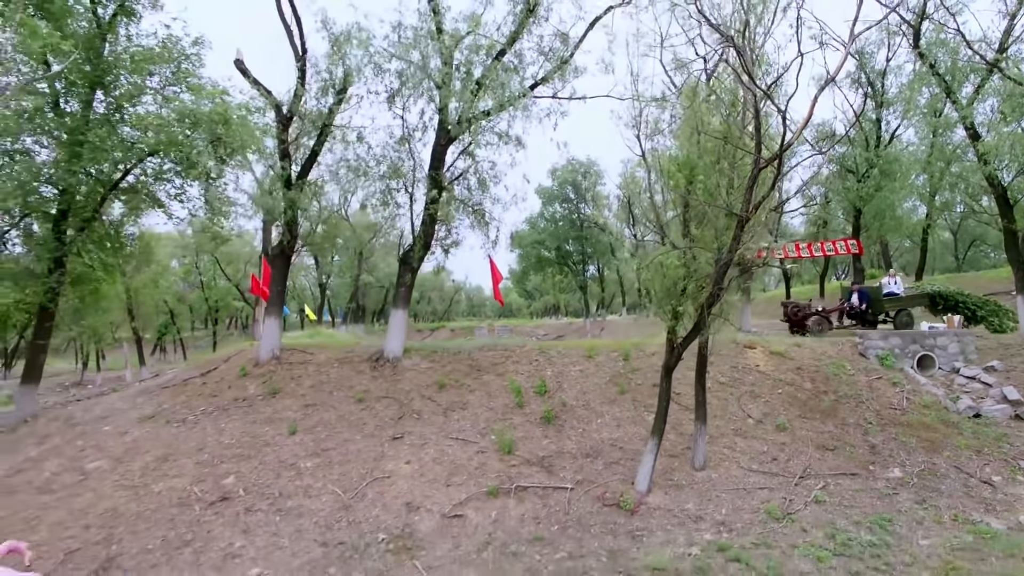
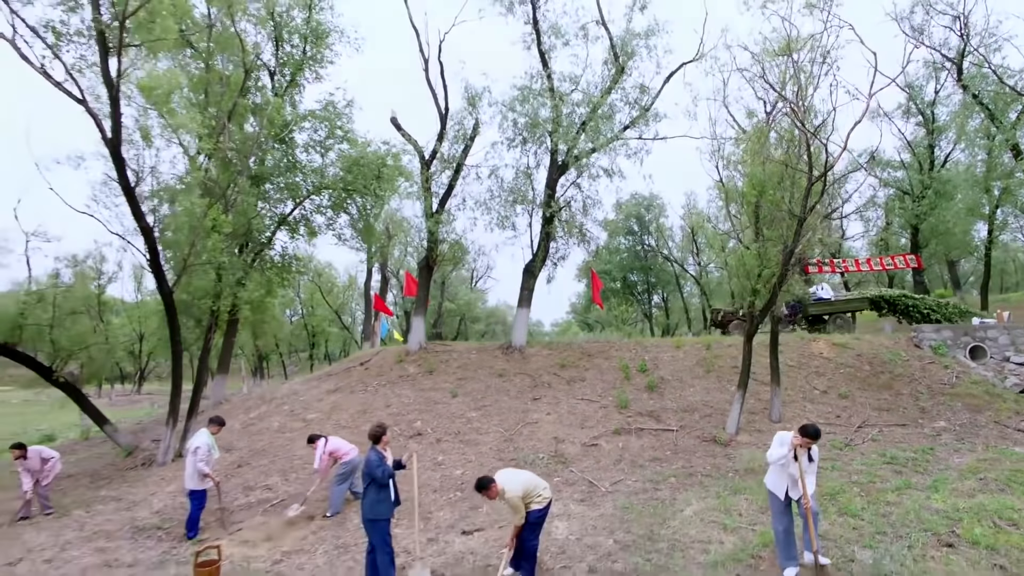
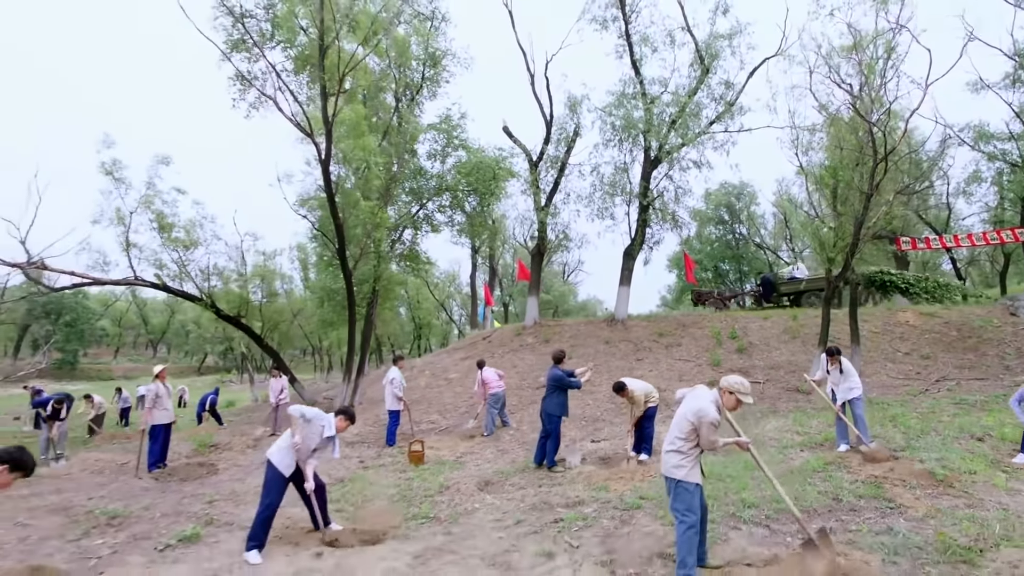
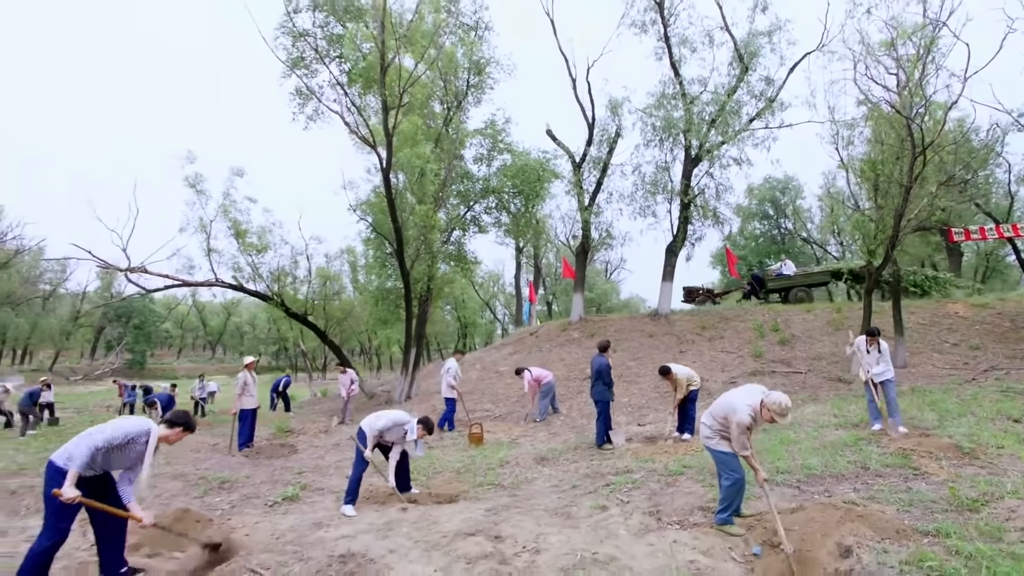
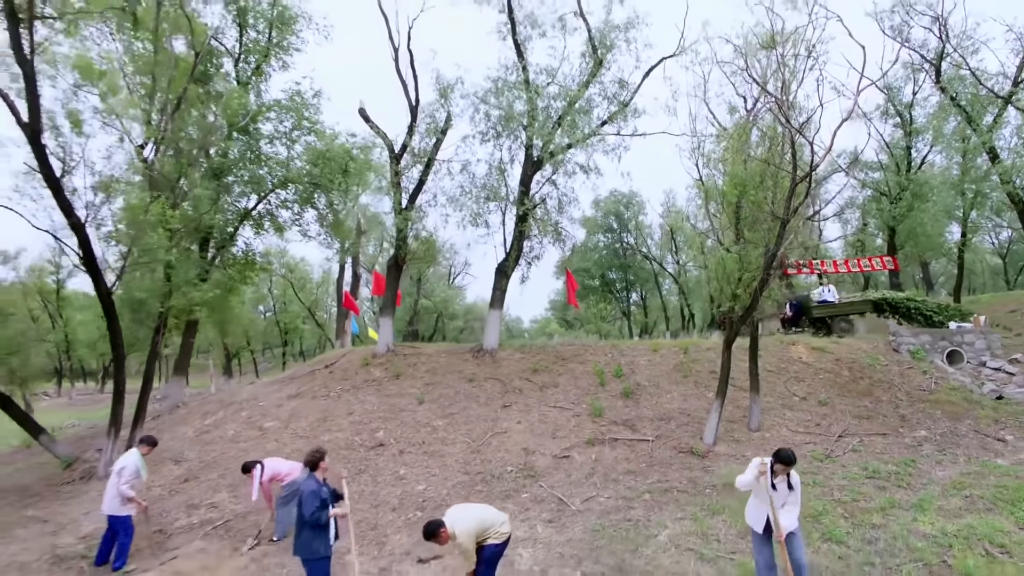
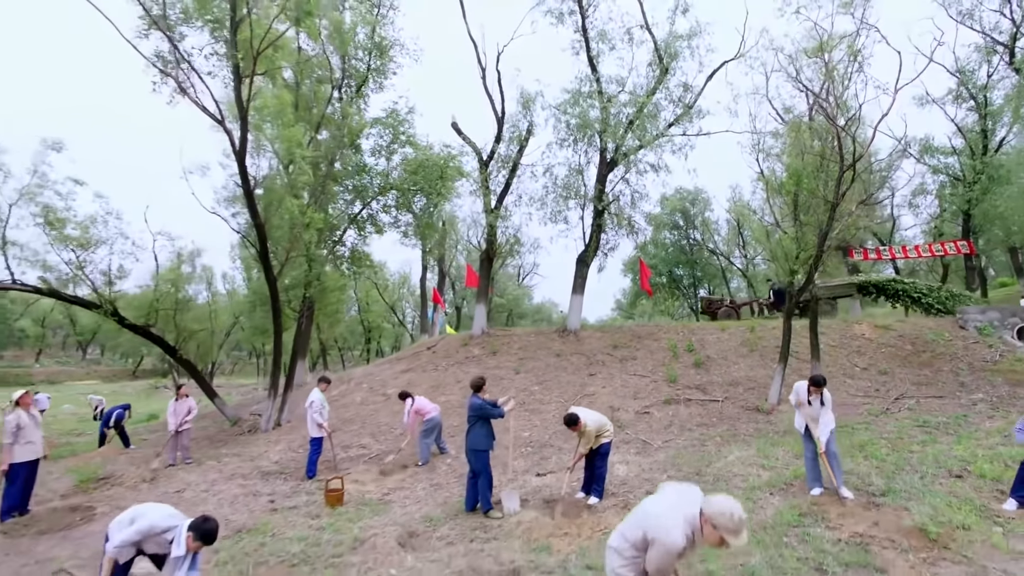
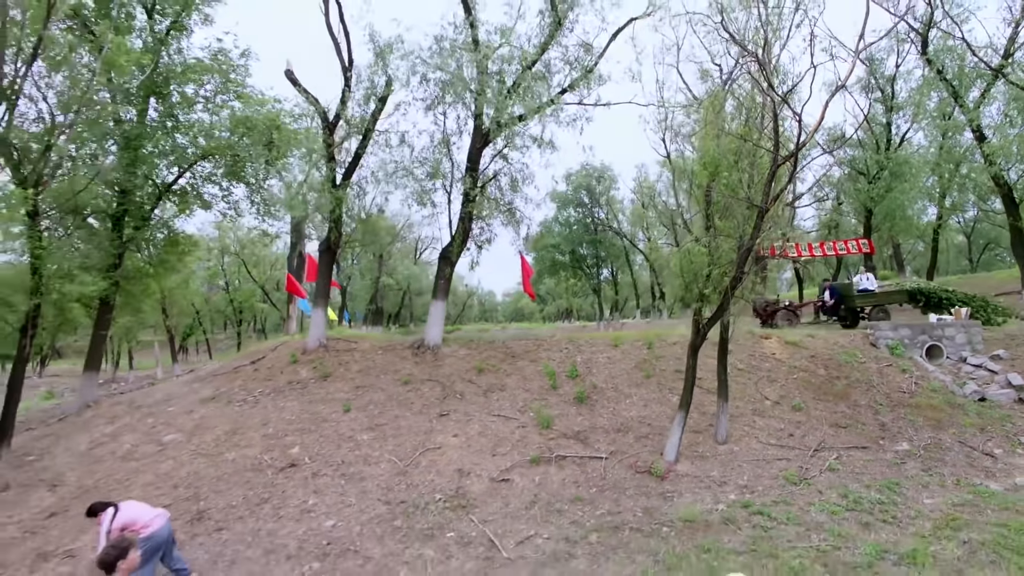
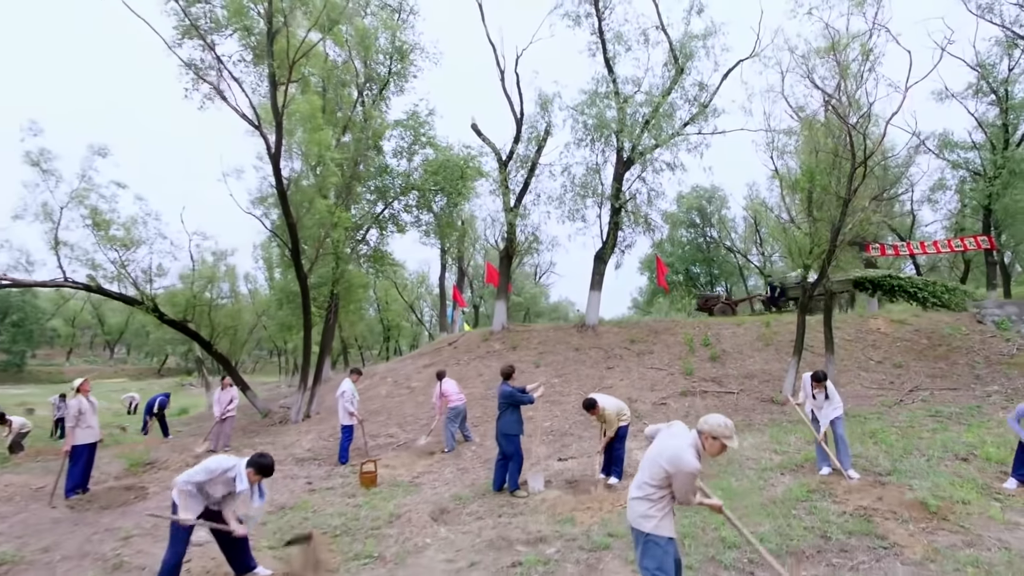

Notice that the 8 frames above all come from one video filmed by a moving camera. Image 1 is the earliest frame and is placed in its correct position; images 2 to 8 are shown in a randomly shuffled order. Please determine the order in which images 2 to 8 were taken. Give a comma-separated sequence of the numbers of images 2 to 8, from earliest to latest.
7, 5, 2, 6, 8, 3, 4
